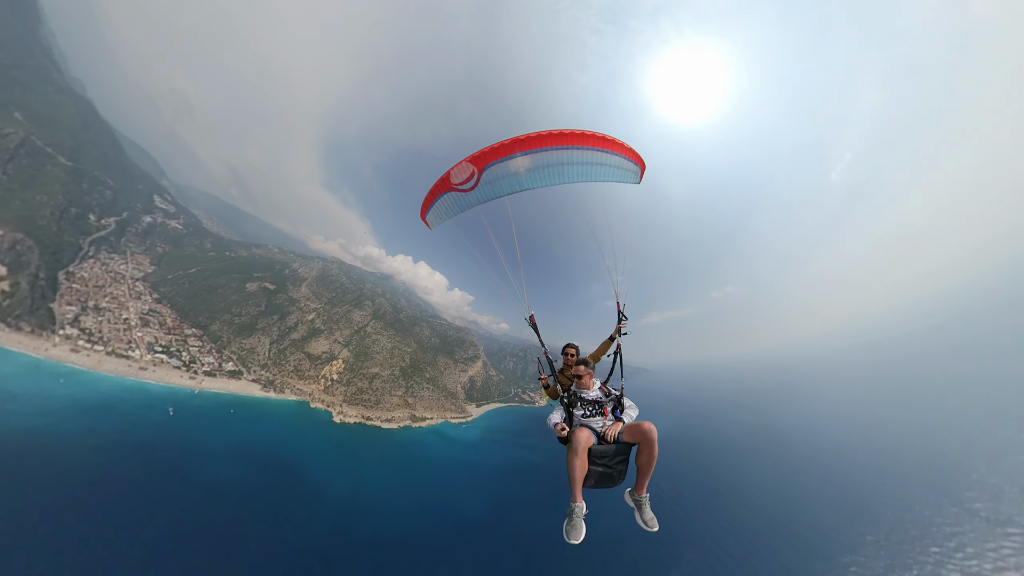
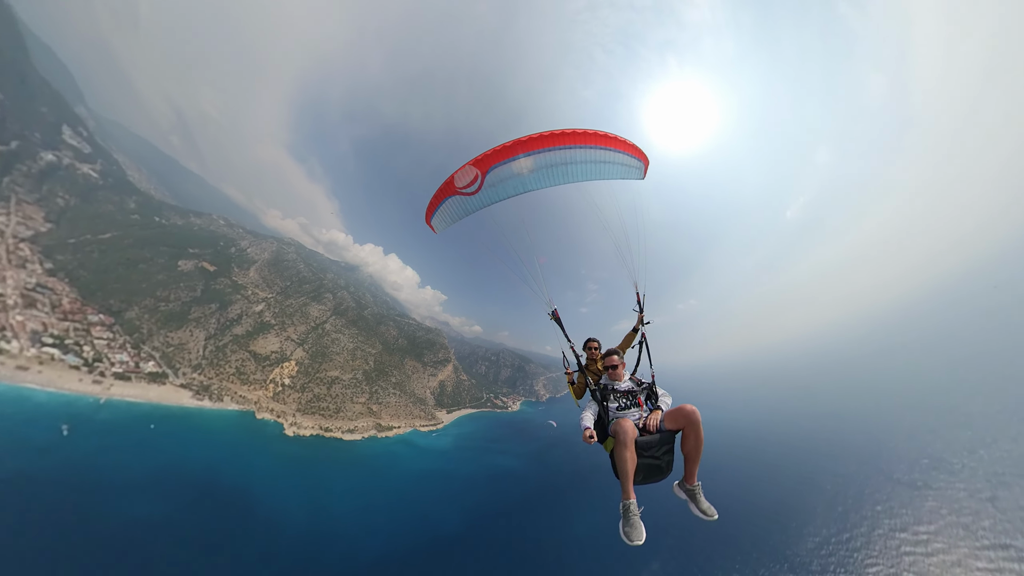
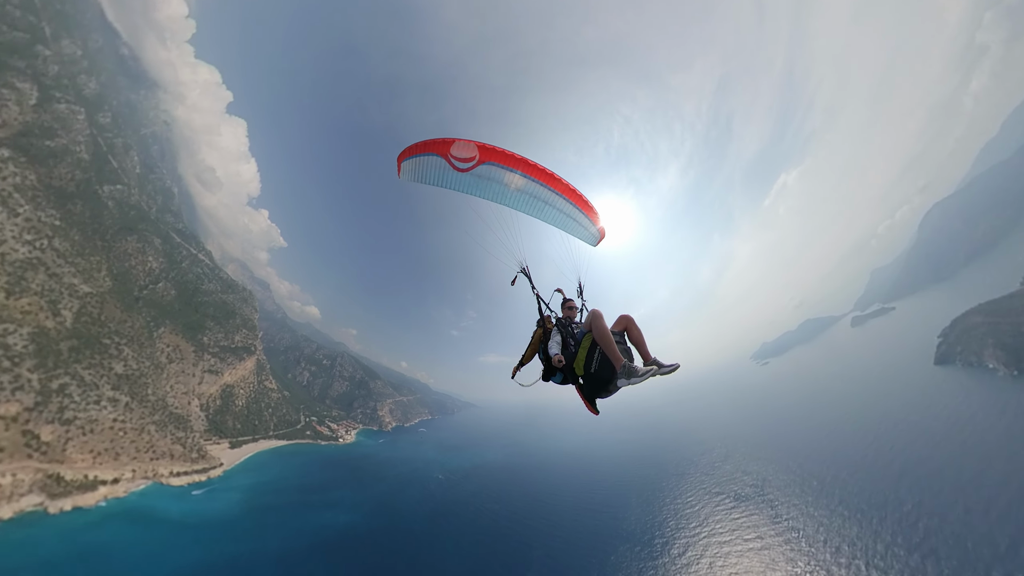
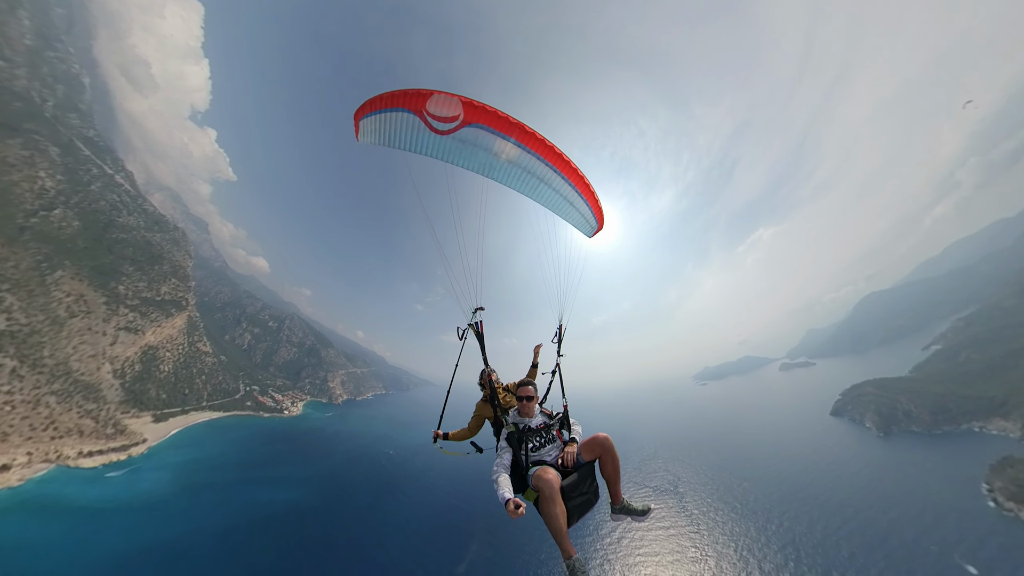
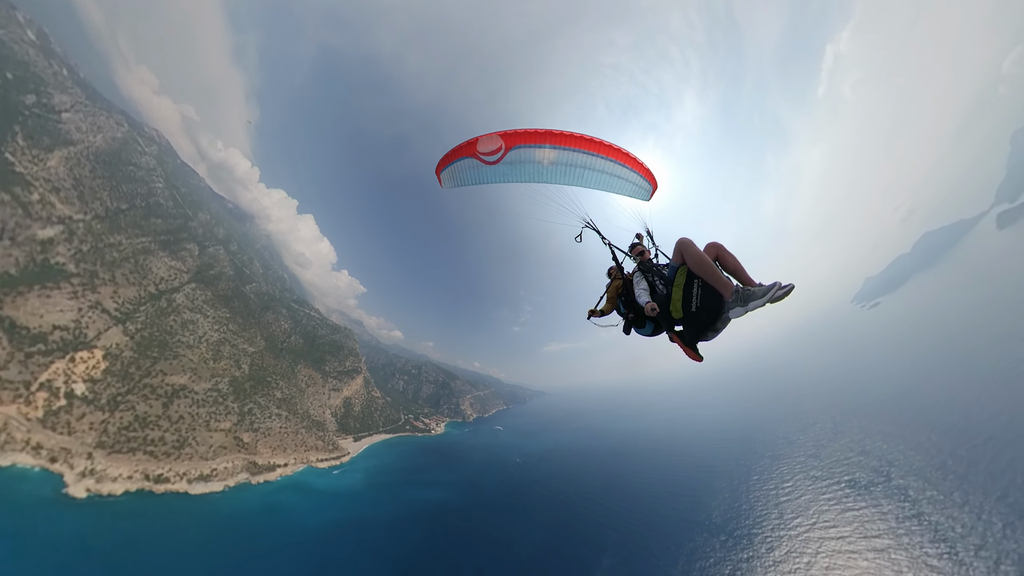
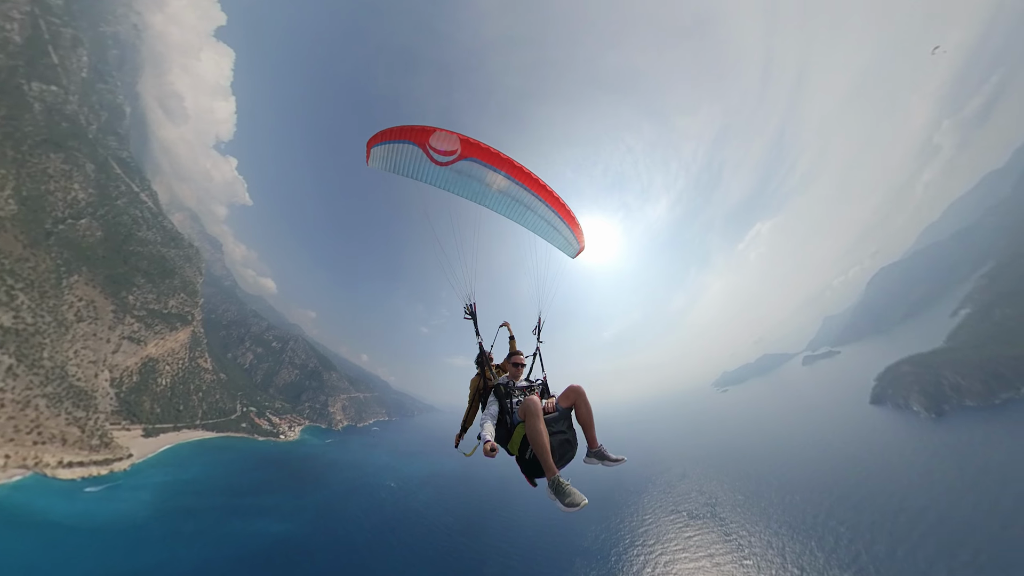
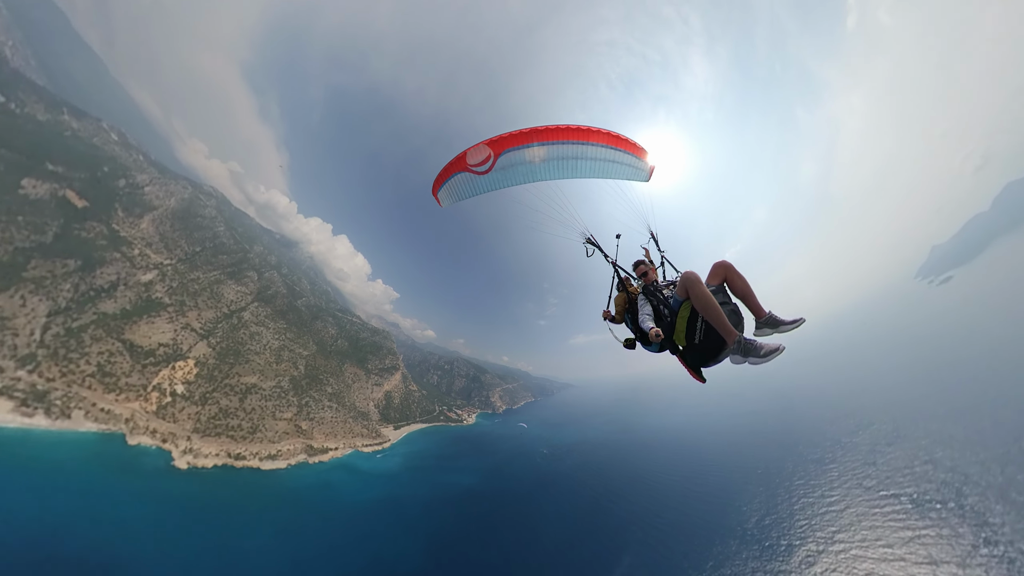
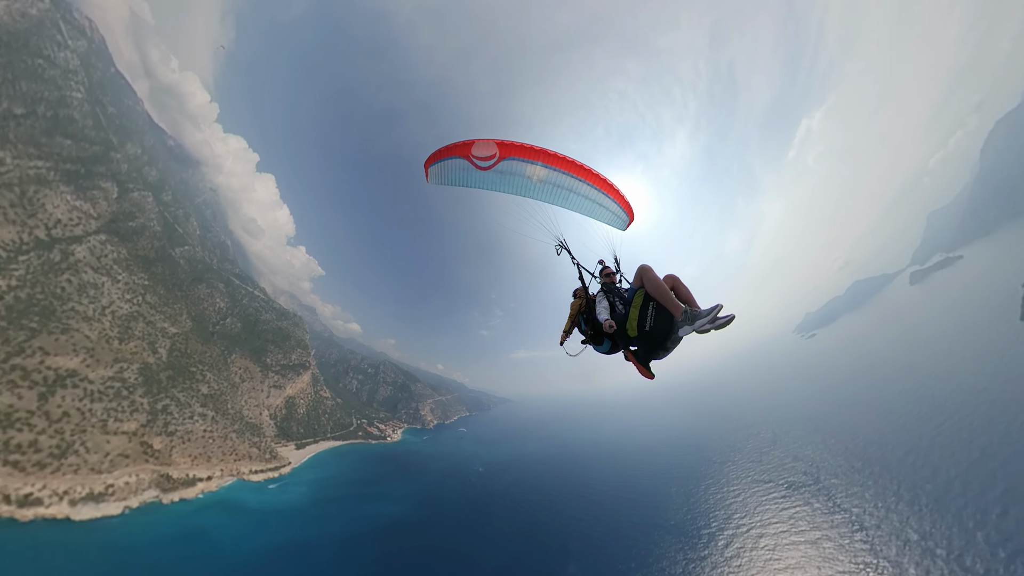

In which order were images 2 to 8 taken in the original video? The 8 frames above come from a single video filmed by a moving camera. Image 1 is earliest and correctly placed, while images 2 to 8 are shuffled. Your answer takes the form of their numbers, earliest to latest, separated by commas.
2, 7, 5, 8, 3, 6, 4
